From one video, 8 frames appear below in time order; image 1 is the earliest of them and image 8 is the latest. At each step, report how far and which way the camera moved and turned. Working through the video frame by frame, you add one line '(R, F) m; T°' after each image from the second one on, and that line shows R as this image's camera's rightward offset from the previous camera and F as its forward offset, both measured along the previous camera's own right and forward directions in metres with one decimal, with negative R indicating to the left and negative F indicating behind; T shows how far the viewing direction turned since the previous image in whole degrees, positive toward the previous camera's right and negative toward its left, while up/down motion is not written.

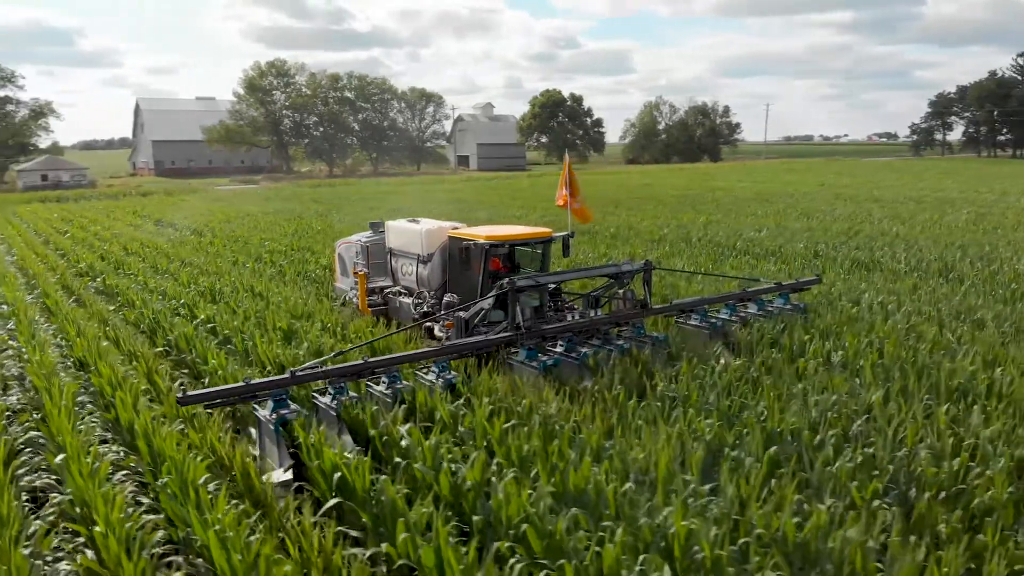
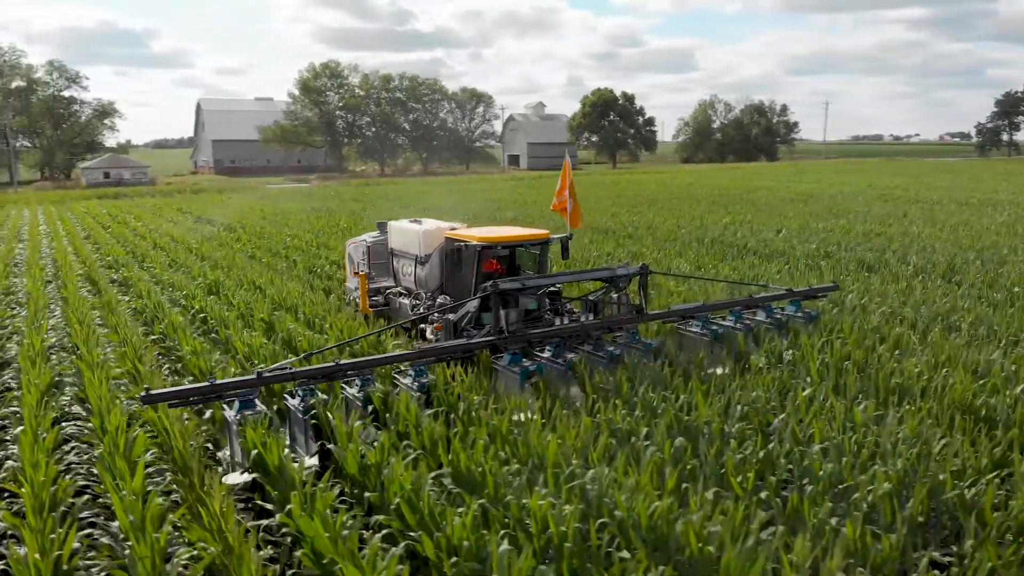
(+0.8, -0.2) m; -4°
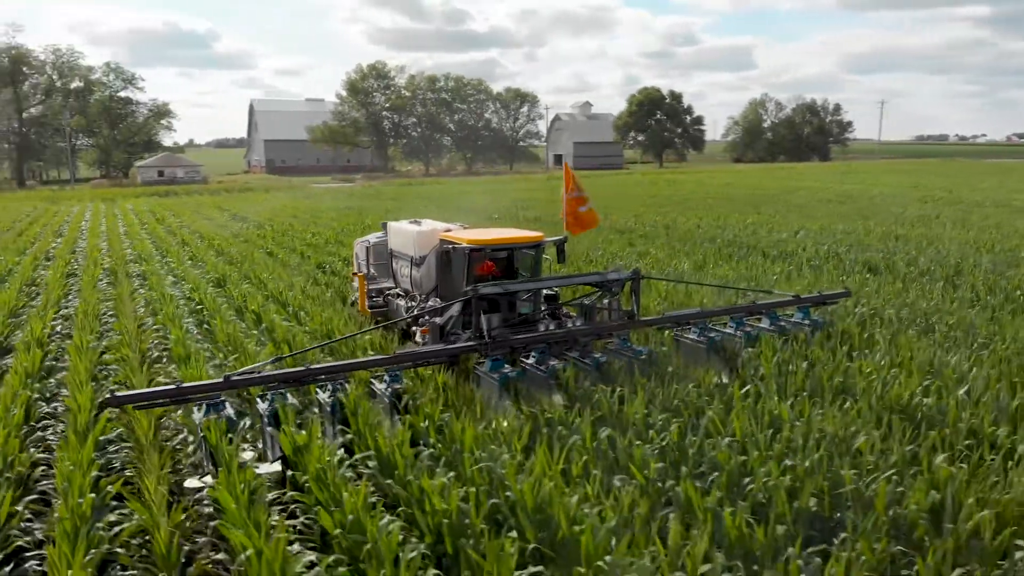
(+0.7, -0.2) m; -4°
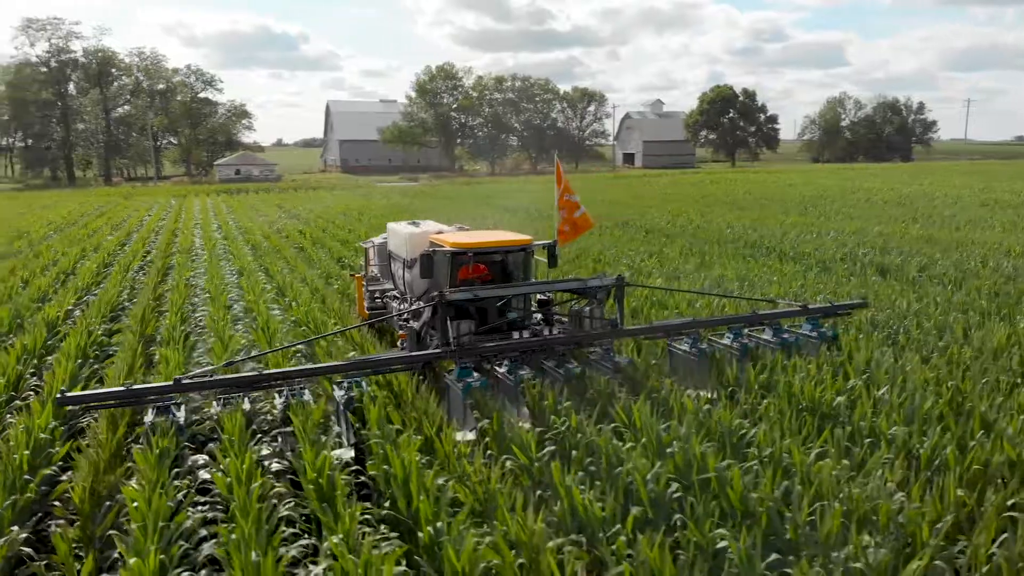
(+1.0, -0.3) m; -6°
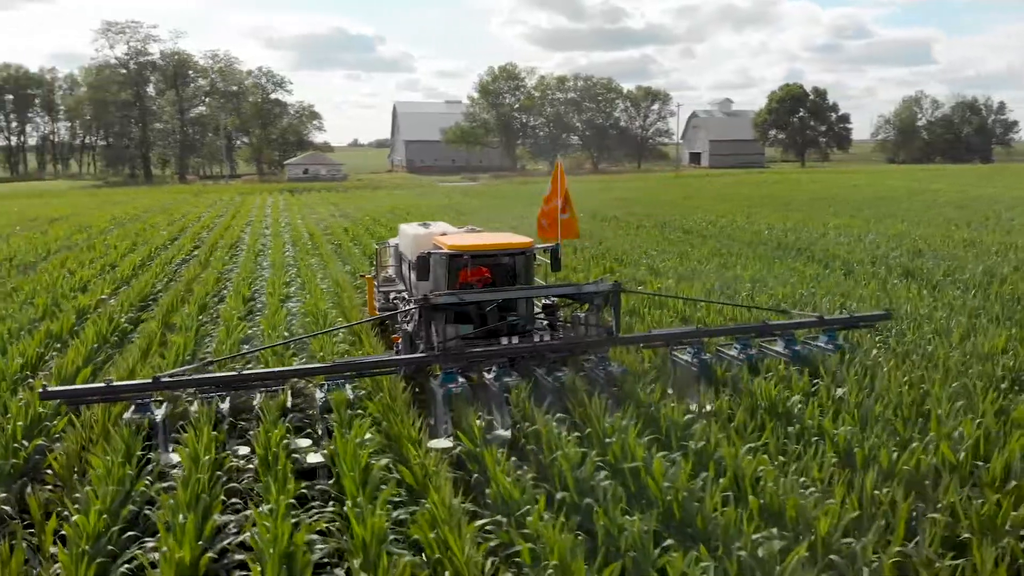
(+0.7, -0.2) m; -5°
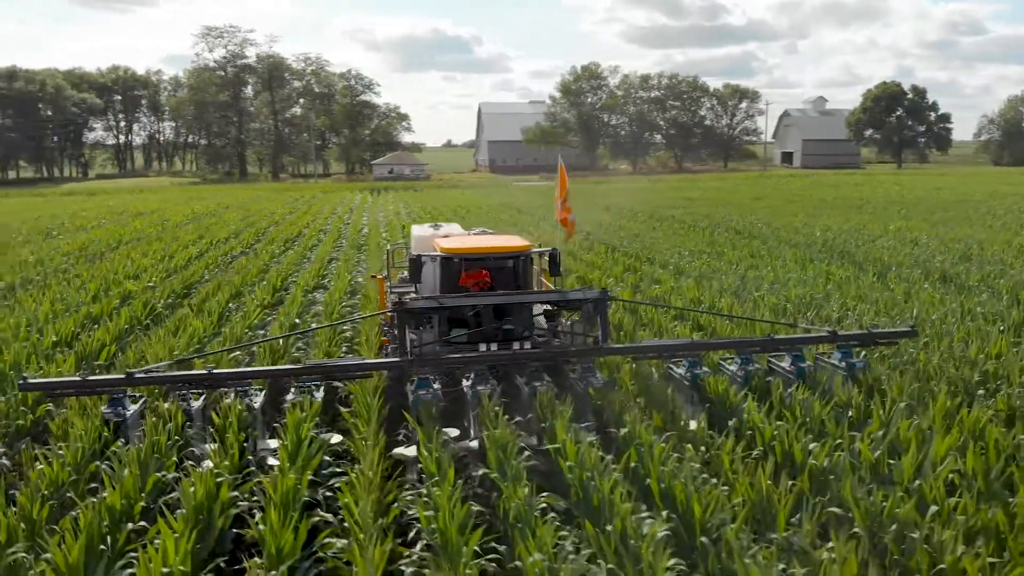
(+1.0, -0.3) m; -7°
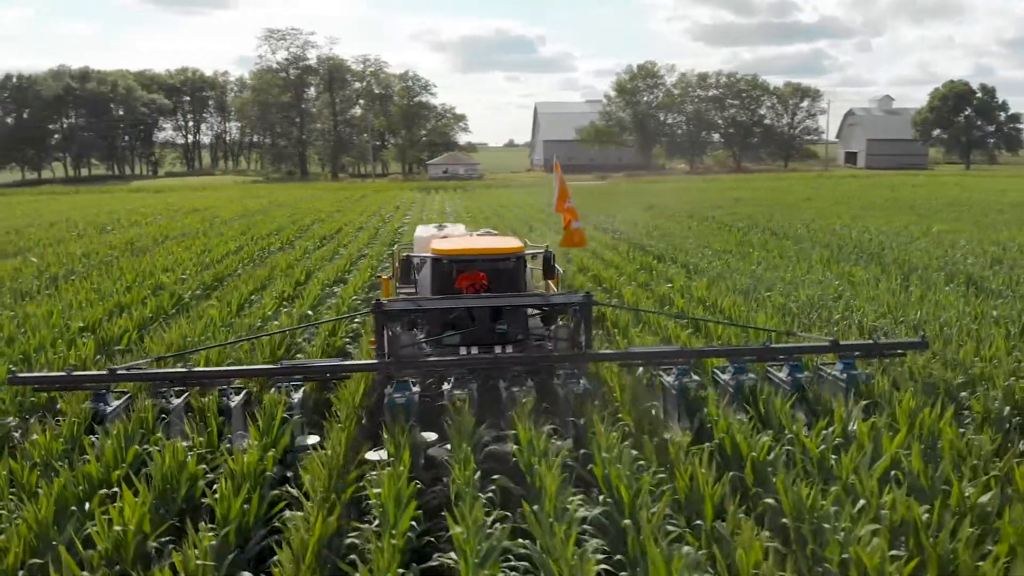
(+0.6, -0.2) m; -4°
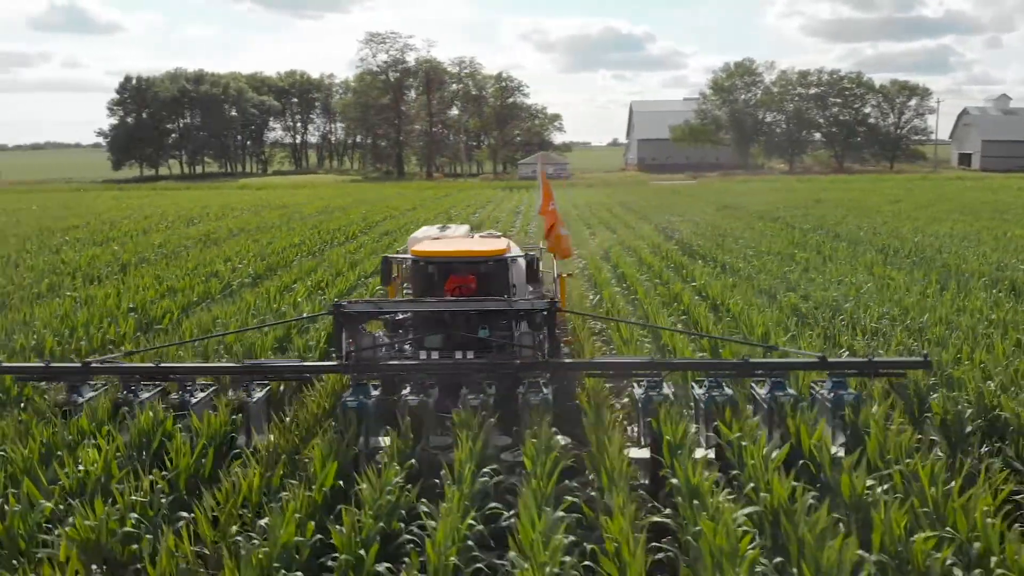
(+1.1, -0.4) m; -8°
